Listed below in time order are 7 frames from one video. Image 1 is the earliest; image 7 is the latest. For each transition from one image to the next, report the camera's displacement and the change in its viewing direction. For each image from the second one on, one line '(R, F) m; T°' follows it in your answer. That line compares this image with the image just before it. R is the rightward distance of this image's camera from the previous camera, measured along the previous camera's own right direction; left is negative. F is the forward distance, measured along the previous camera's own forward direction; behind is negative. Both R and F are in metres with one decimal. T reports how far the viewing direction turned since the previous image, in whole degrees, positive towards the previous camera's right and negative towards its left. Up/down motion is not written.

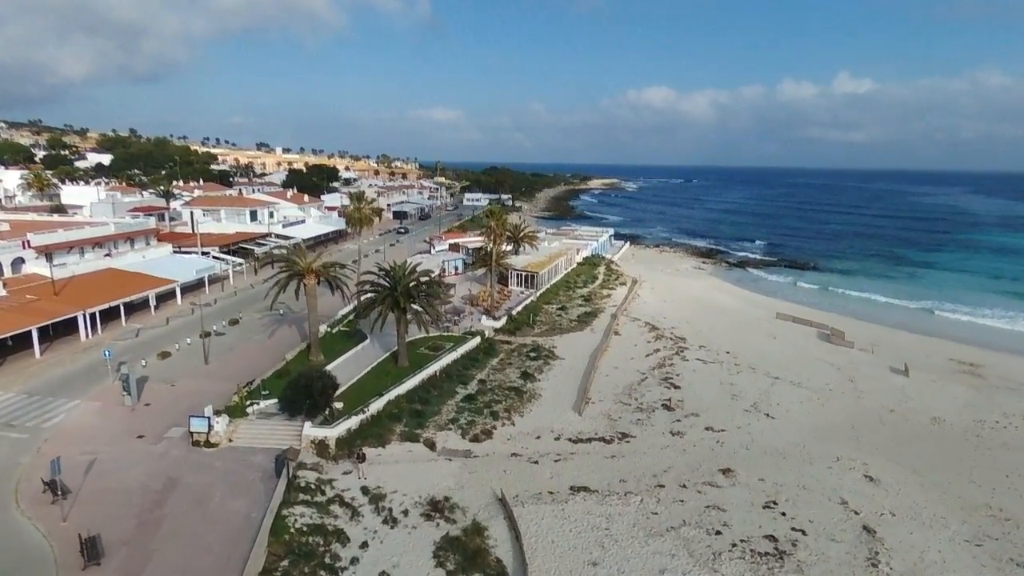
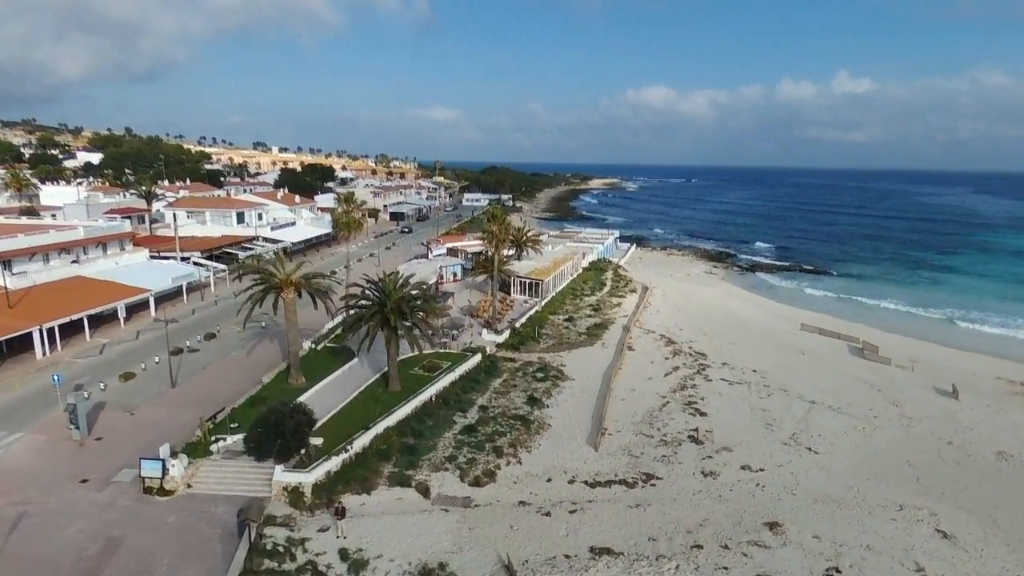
(-0.3, +3.7) m; 0°
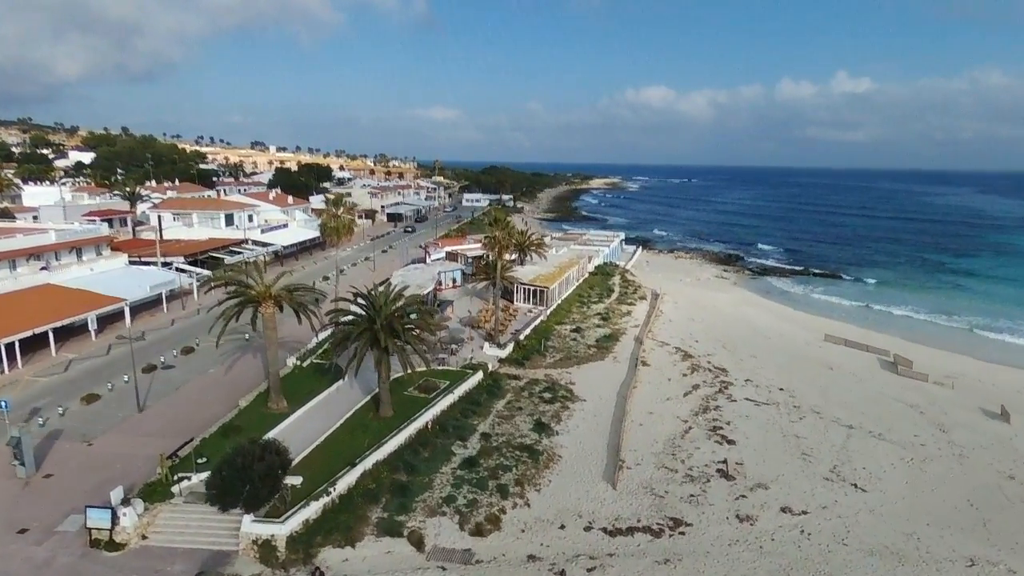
(-0.2, +3.0) m; 0°
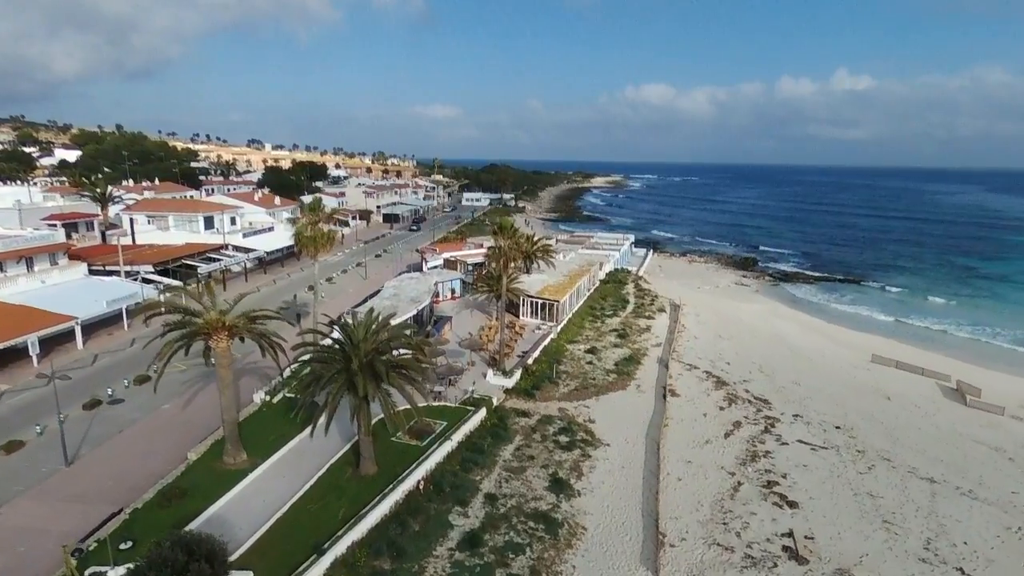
(-0.4, +4.9) m; 0°
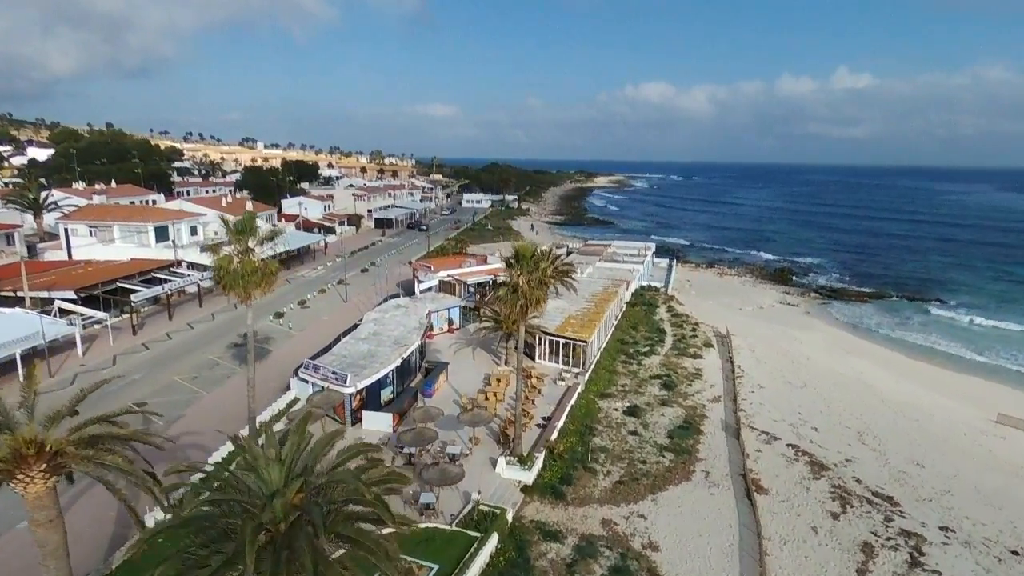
(-0.7, +8.9) m; 0°
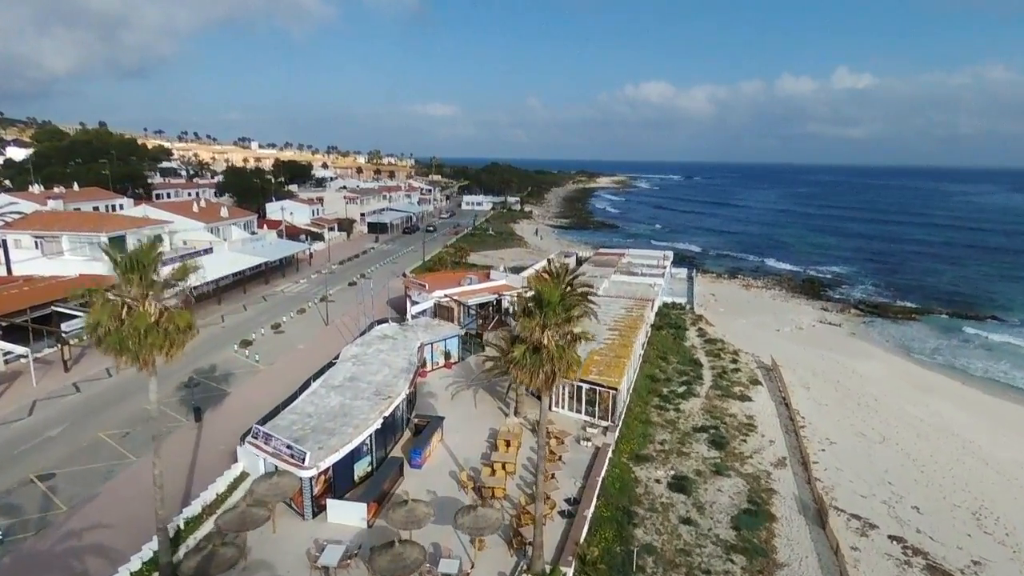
(-0.5, +6.1) m; 0°
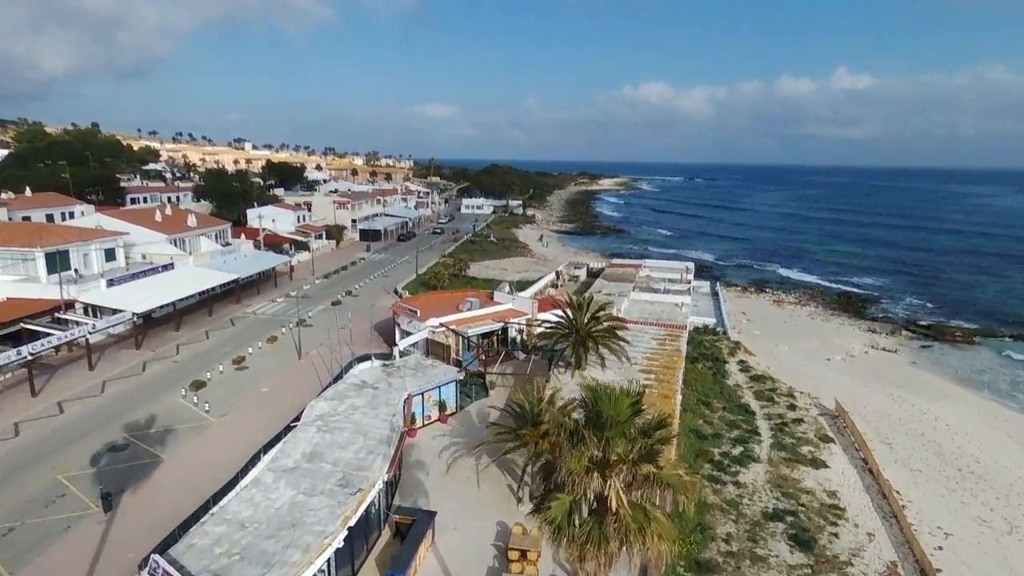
(-0.5, +6.2) m; 0°
